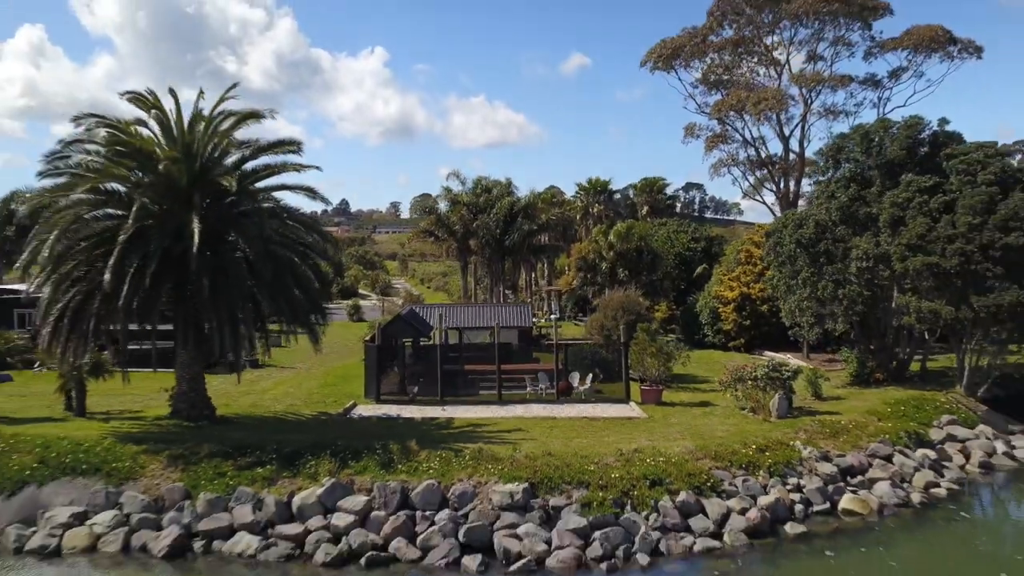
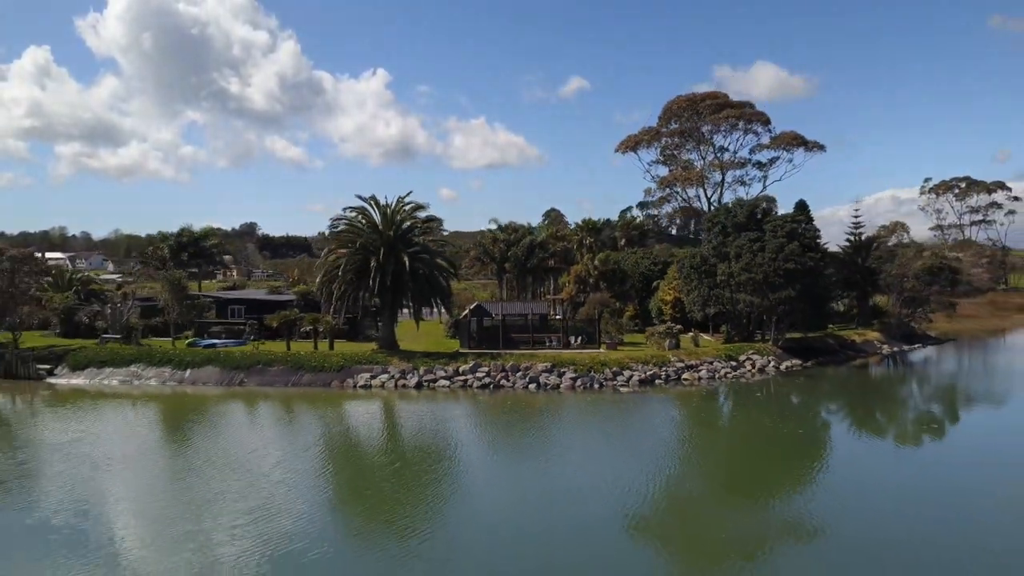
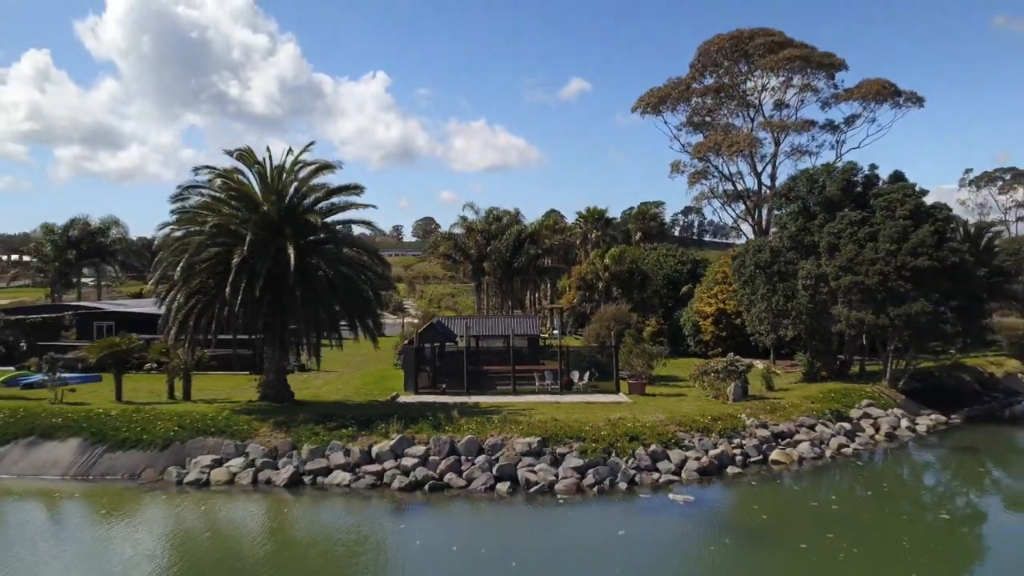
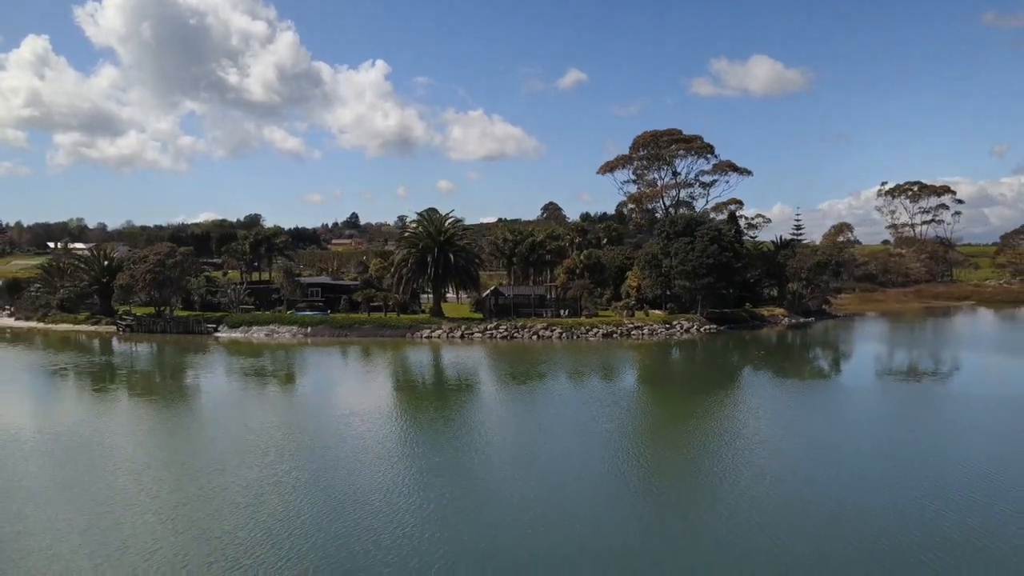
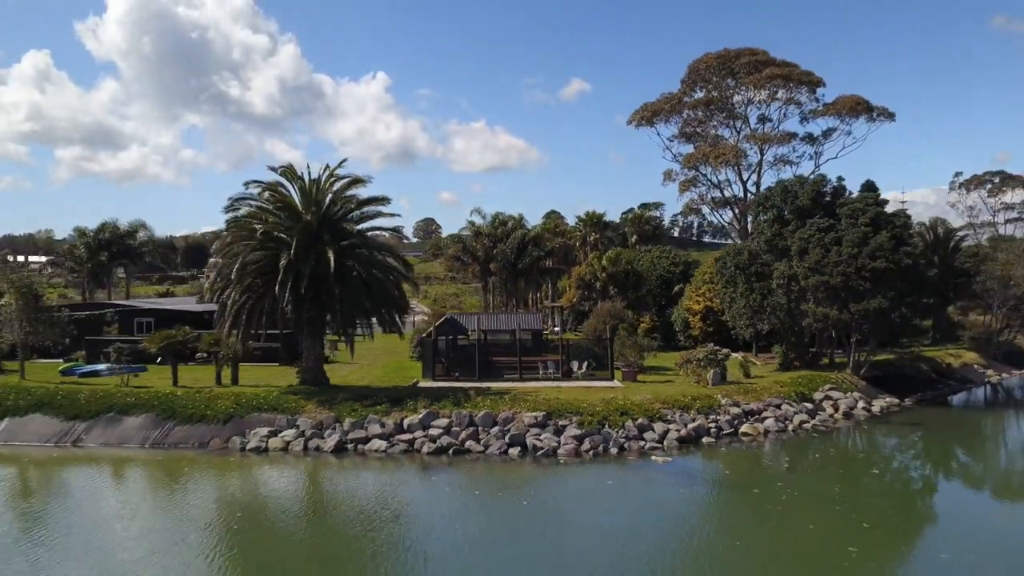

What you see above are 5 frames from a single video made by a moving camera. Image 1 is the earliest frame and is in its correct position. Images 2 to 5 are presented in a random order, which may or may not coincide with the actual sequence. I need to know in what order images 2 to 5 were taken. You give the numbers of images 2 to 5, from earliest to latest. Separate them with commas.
3, 5, 2, 4
